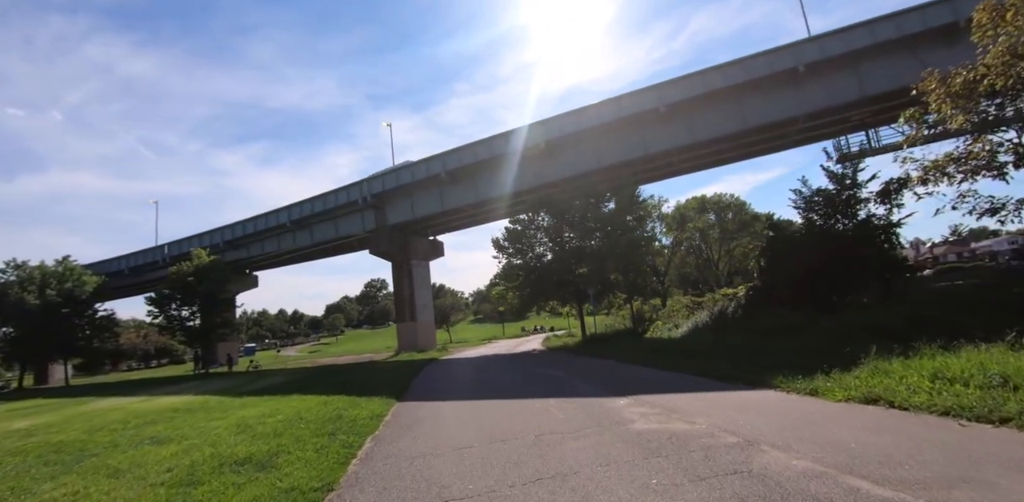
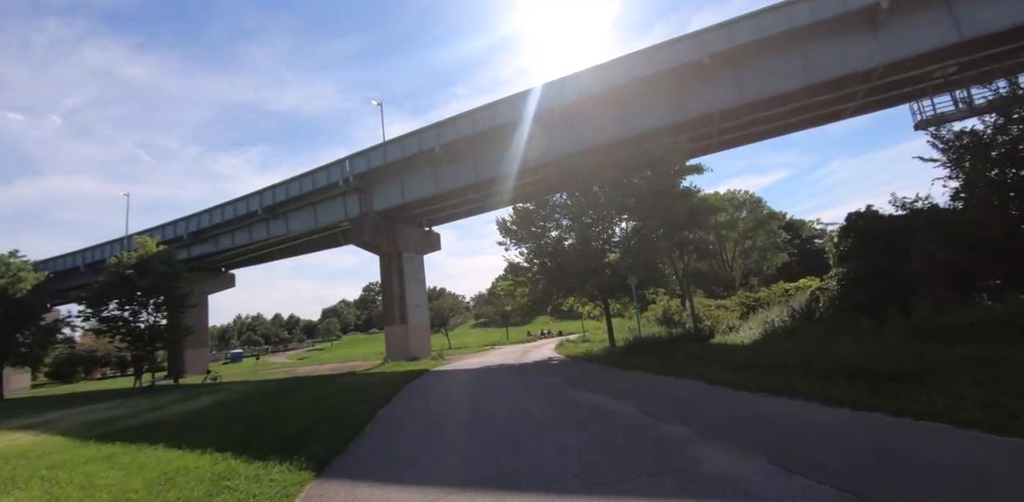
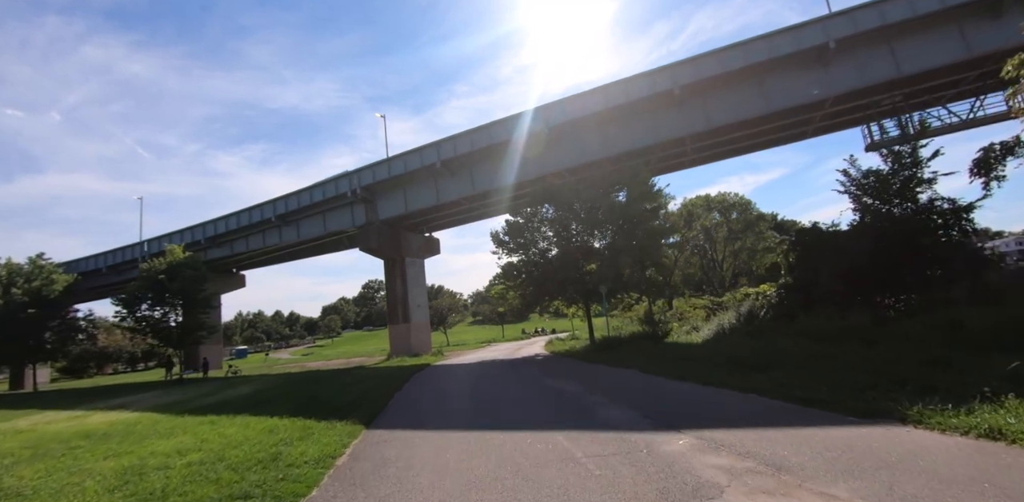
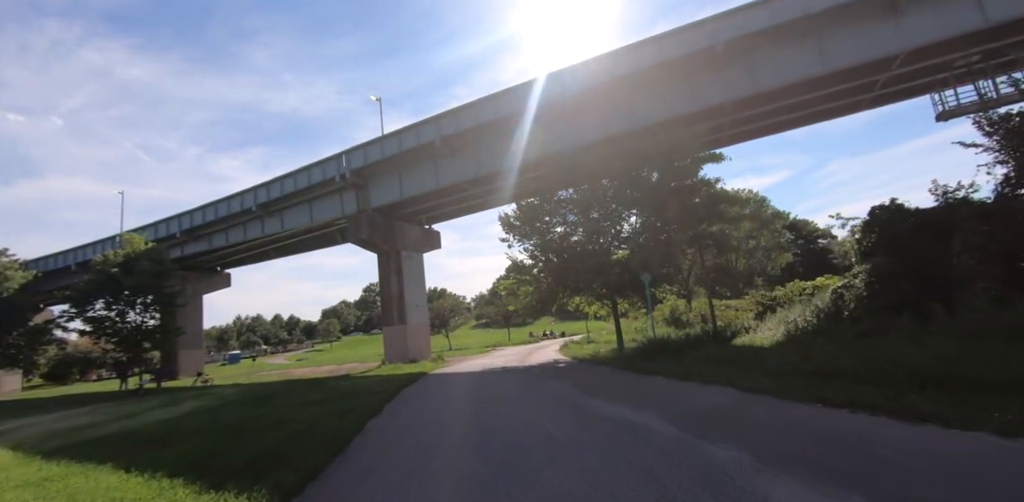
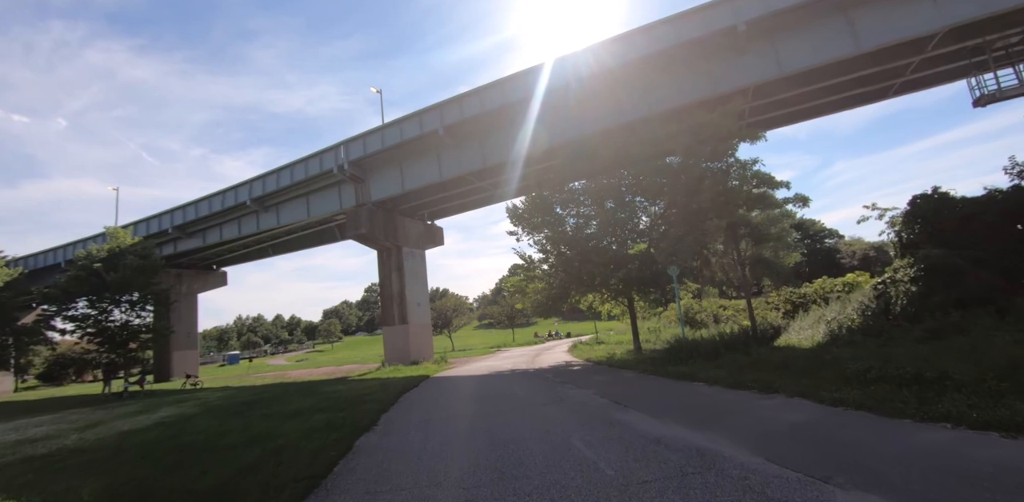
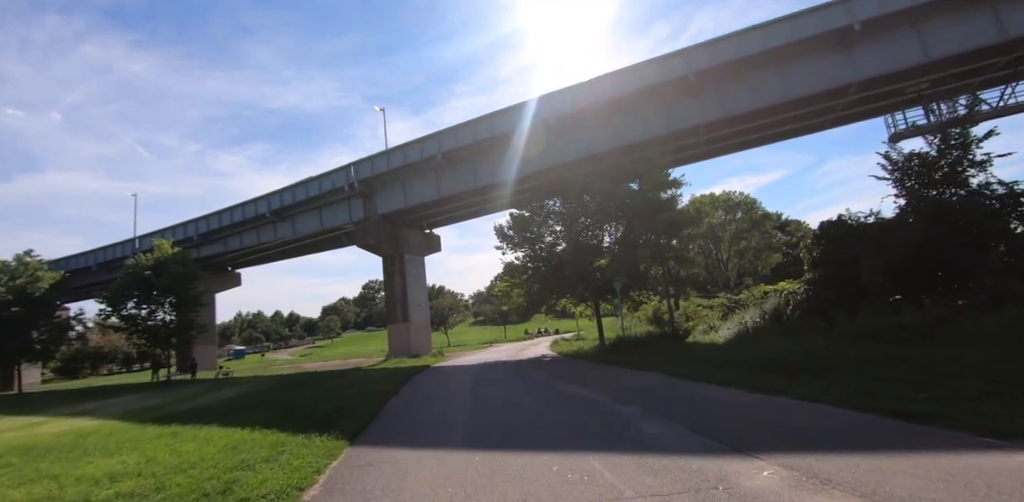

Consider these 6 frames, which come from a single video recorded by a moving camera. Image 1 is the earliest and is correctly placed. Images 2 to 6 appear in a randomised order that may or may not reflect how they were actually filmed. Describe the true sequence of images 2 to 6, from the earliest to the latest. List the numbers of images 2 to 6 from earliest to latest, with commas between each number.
3, 6, 2, 4, 5
